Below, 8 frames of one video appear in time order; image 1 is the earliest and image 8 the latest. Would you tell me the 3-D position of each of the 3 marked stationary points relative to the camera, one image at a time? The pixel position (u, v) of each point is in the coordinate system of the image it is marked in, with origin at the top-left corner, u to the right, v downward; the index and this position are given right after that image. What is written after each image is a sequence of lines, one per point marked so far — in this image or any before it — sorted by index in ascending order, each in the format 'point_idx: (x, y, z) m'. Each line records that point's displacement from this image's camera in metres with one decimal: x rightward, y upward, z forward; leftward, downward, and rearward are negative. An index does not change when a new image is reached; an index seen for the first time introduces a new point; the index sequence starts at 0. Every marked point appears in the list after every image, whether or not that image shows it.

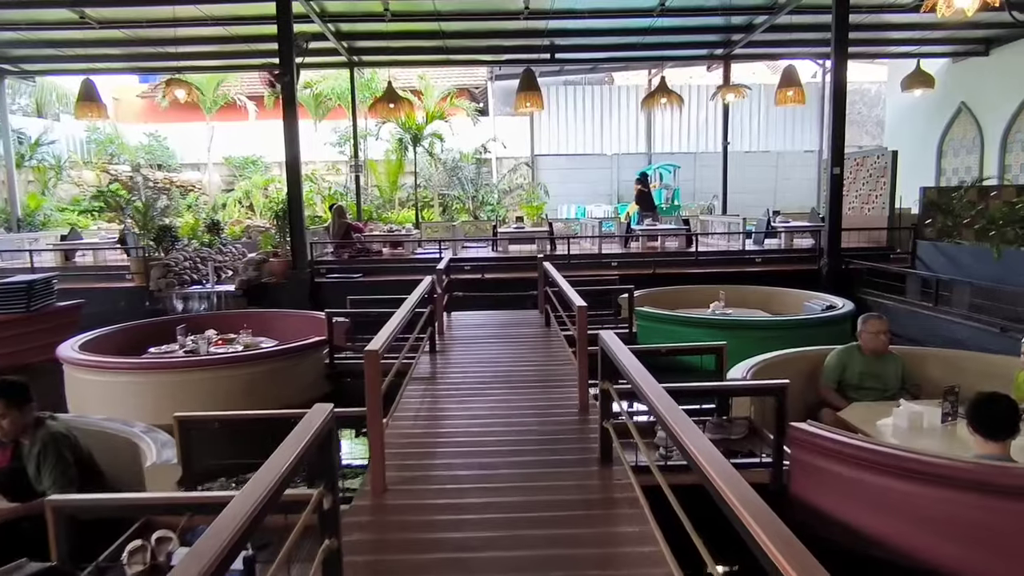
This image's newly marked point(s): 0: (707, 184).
0: (+4.4, +2.3, +16.0) m
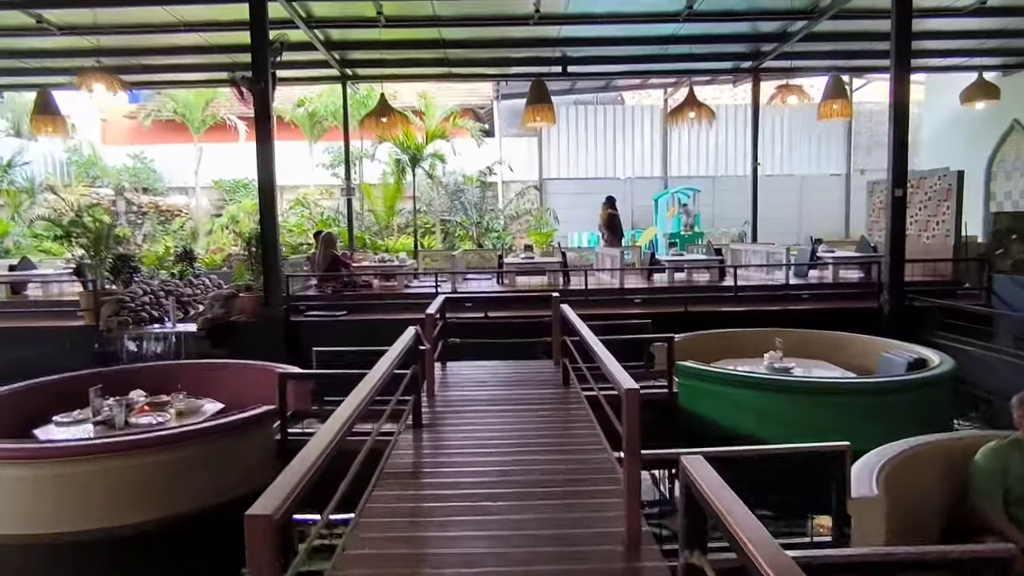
0: (+4.5, +1.6, +14.8) m
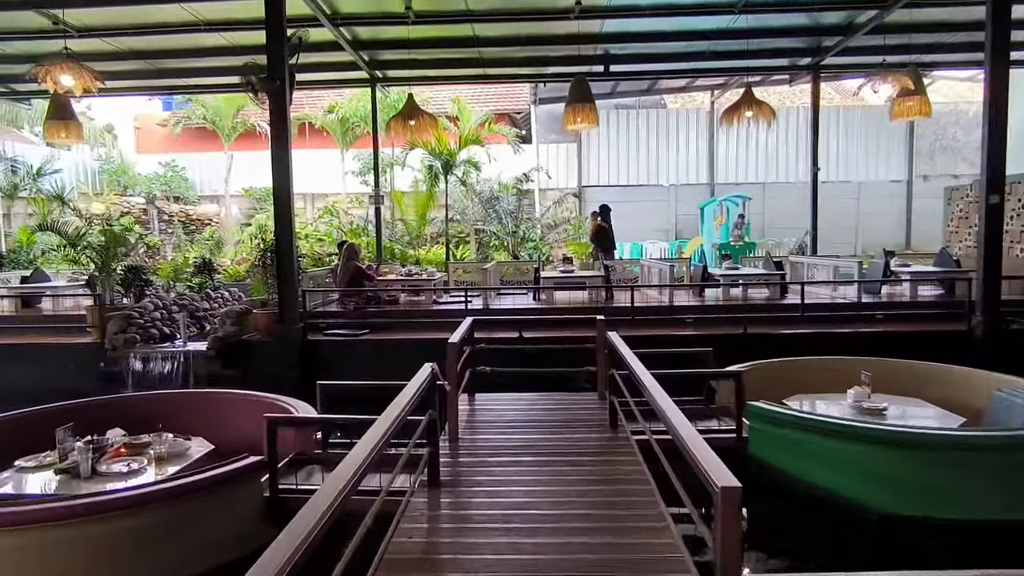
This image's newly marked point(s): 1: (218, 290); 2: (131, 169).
0: (+5.3, +1.4, +13.9) m
1: (-3.6, 0.0, +8.6) m
2: (-8.0, +2.5, +14.8) m
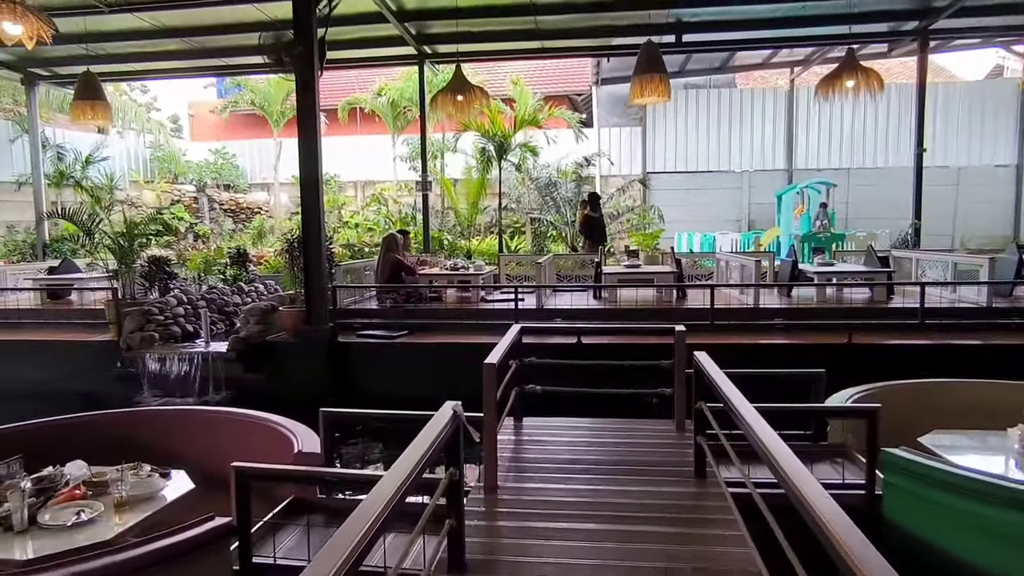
0: (+6.3, +1.4, +12.5) m
1: (-3.0, +0.1, +8.0) m
2: (-6.8, +2.7, +14.5) m
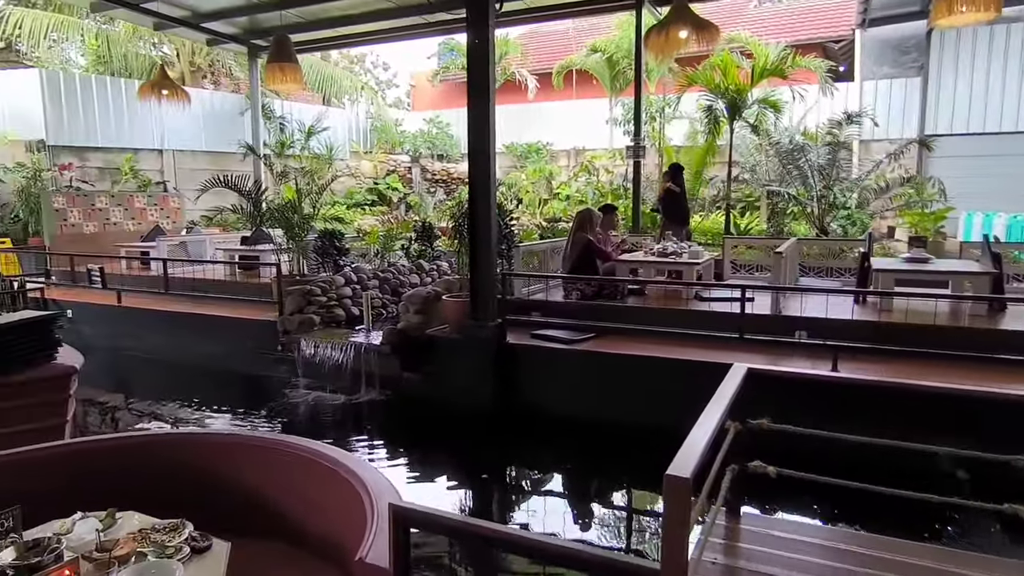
0: (+9.5, +1.3, +8.5) m
1: (-0.8, +0.3, +7.2) m
2: (-2.3, +3.3, +14.4) m
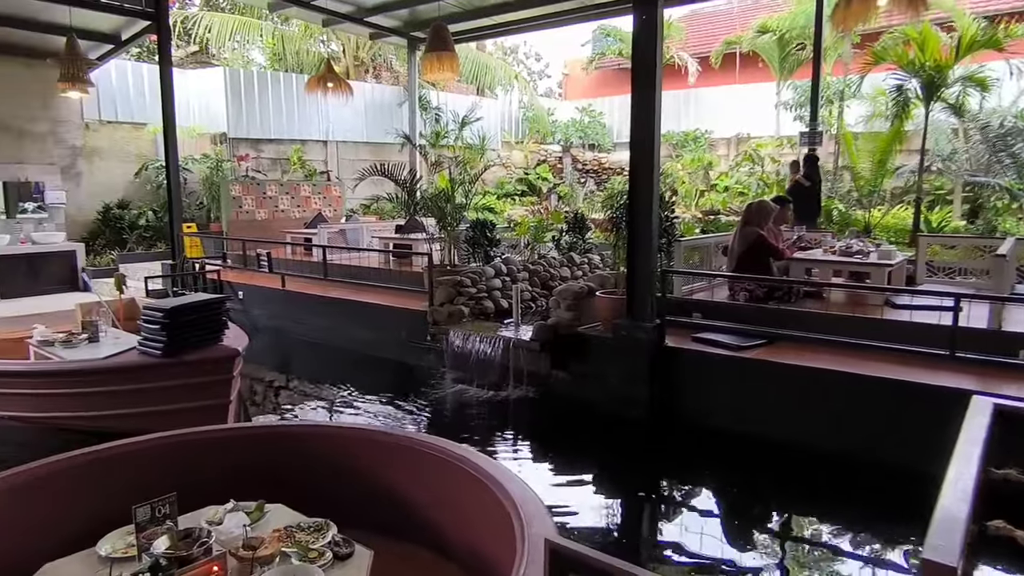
0: (+11.1, +1.0, +6.1) m
1: (+0.7, +0.3, +6.9) m
2: (+0.7, +3.5, +14.2) m
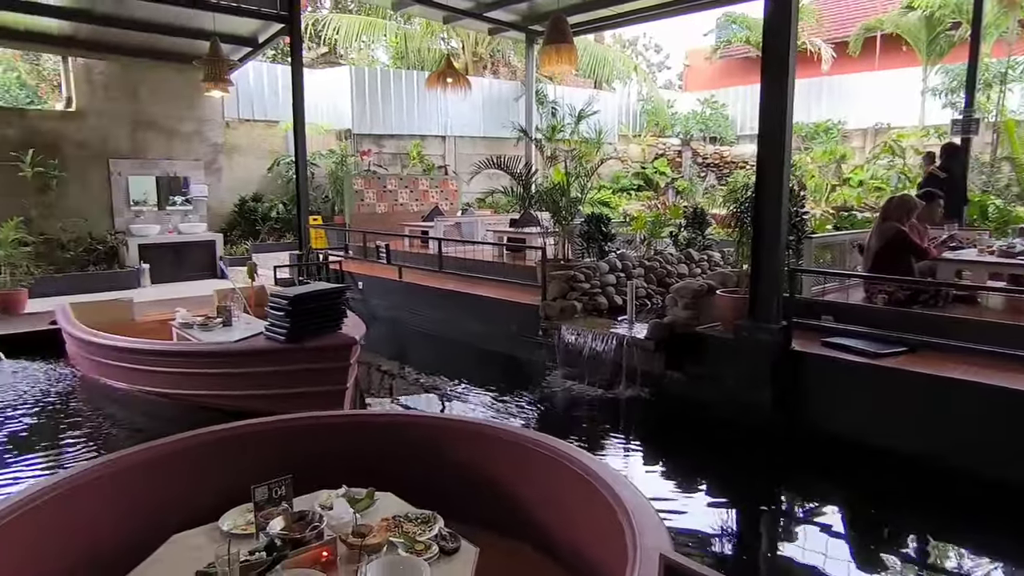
0: (+11.9, +0.8, +4.2) m
1: (+1.8, +0.3, +6.6) m
2: (+3.1, +3.5, +13.8) m
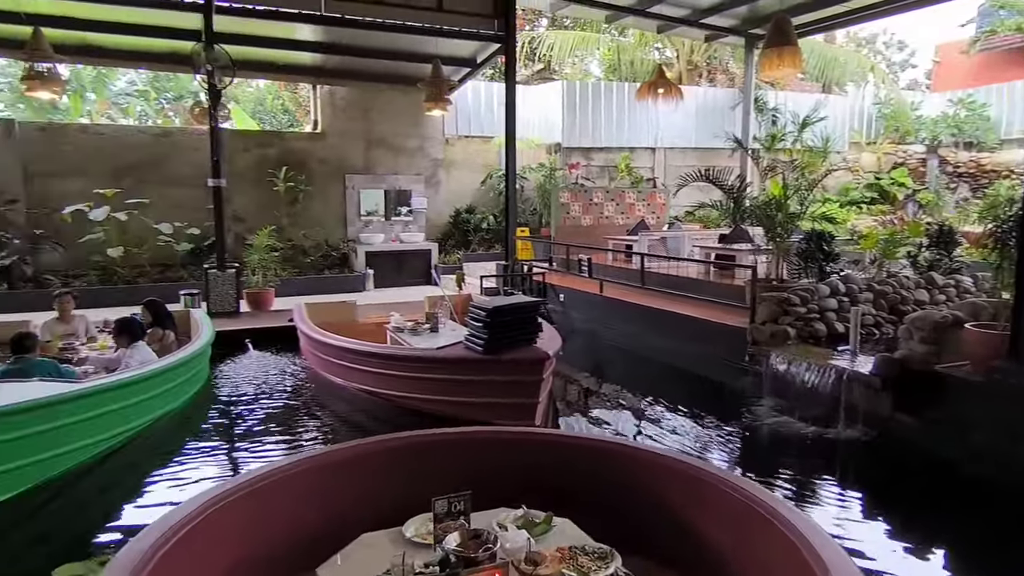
0: (+12.5, +0.2, +0.5) m
1: (+3.5, +0.1, +5.7) m
2: (+7.0, +3.1, +12.3) m
